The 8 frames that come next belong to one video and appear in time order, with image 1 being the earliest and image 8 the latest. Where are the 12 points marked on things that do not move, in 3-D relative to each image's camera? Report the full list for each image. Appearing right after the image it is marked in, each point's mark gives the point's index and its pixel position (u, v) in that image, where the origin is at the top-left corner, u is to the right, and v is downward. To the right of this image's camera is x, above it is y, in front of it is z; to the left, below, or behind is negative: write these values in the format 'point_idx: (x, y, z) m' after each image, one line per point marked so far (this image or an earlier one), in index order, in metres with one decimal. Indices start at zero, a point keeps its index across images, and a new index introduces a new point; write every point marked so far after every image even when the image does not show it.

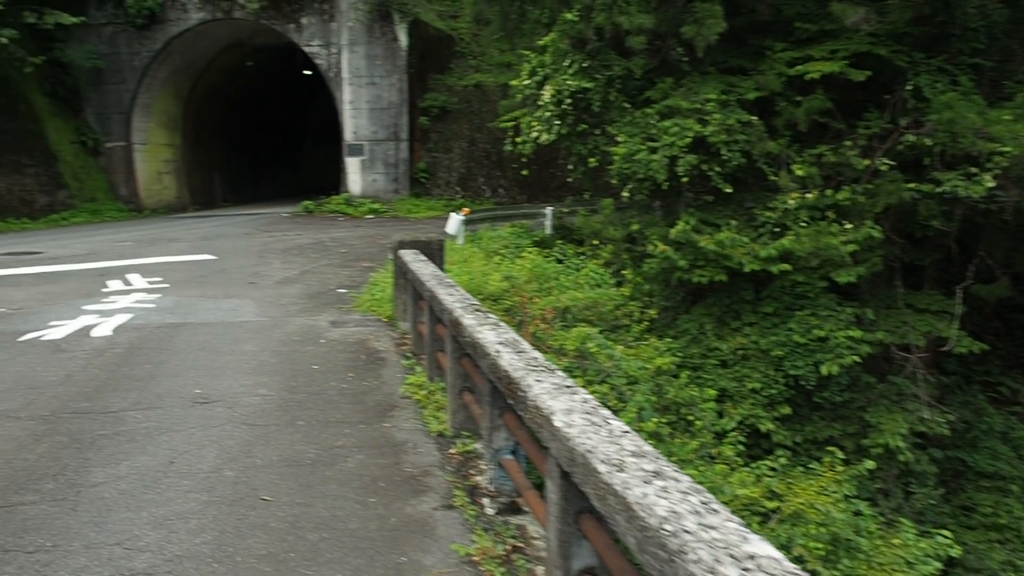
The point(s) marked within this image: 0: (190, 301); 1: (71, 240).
0: (-2.9, -0.1, +8.5) m
1: (-6.9, +0.7, +14.8) m
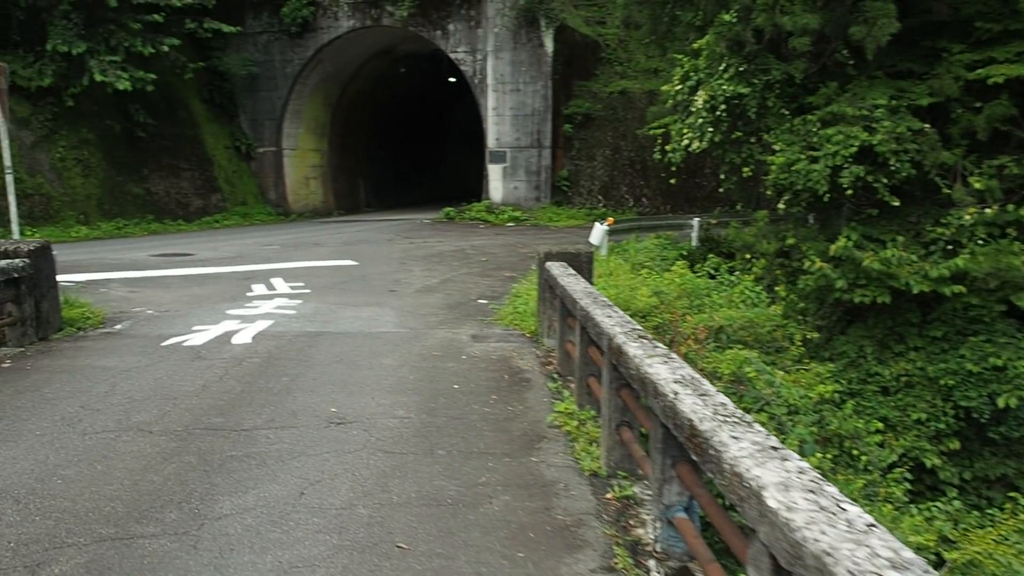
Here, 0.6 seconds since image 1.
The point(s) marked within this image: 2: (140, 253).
0: (-1.6, -0.2, +8.3) m
1: (-4.7, +0.7, +15.1) m
2: (-5.3, +0.5, +13.3) m
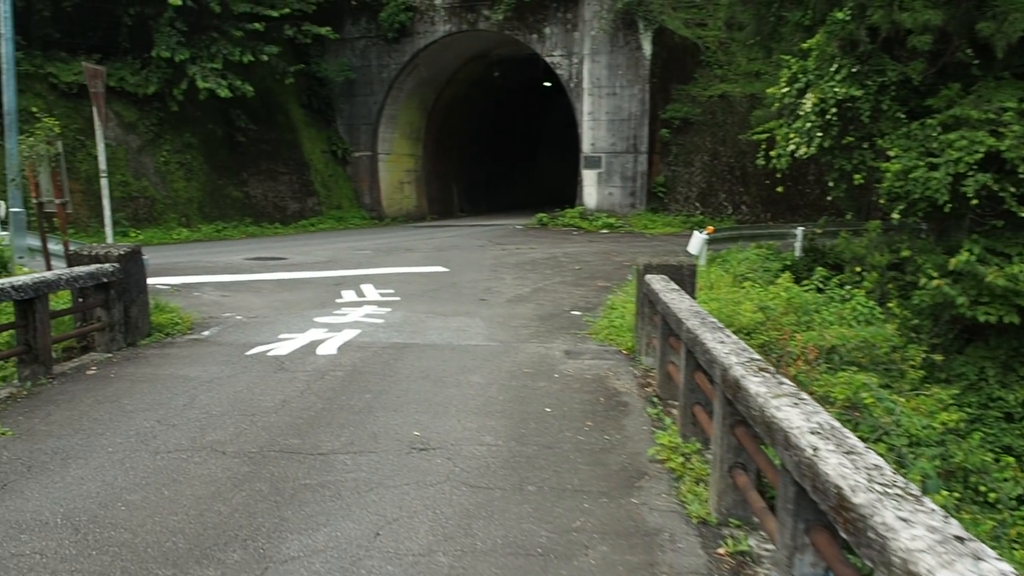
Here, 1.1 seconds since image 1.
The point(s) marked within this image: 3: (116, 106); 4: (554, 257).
0: (-0.8, -0.3, +8.1) m
1: (-3.2, +0.7, +15.1) m
2: (-4.0, +0.4, +13.4) m
3: (-8.0, +3.7, +19.1) m
4: (+0.6, +0.5, +13.7) m
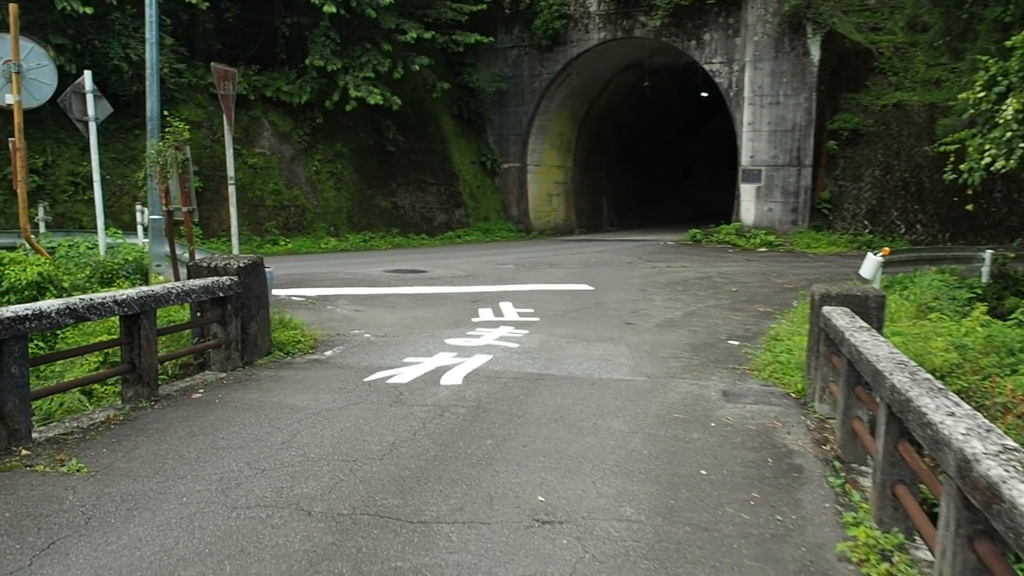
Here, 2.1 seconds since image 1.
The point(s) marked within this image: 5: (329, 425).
0: (+0.4, -0.4, +7.4) m
1: (-0.8, +0.4, +14.7) m
2: (-1.9, +0.3, +13.1) m
3: (-4.9, +3.6, +19.4) m
4: (+2.7, +0.1, +12.7) m
5: (-0.9, -0.7, +4.5) m
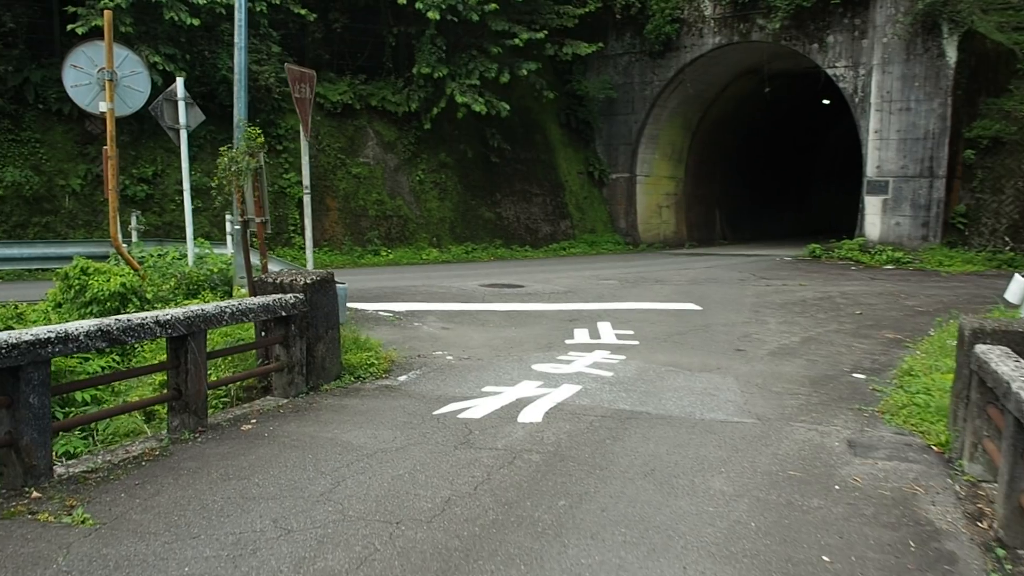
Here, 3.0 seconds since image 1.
0: (+1.0, -0.6, +6.6) m
1: (+0.7, +0.2, +14.0) m
2: (-0.5, +0.1, +12.6) m
3: (-2.8, +3.3, +19.2) m
4: (+3.9, -0.1, +11.6) m
5: (-0.6, -0.8, +3.9) m
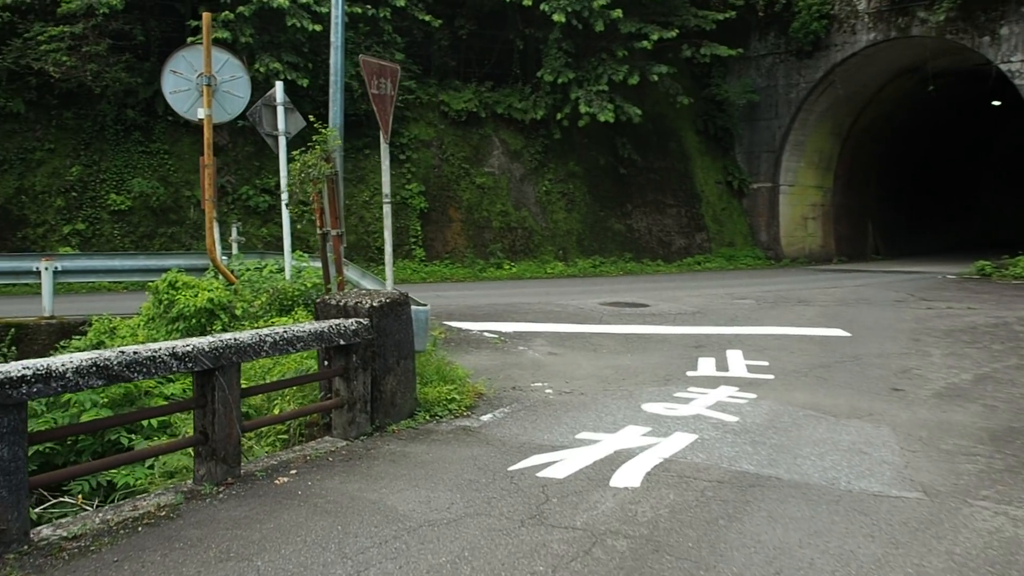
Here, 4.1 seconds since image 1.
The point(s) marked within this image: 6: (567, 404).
0: (+1.6, -0.8, +5.5) m
1: (+2.5, 0.0, +12.9) m
2: (+1.0, -0.1, +11.7) m
3: (-0.2, +3.1, +18.5) m
4: (+5.3, -0.4, +10.0) m
5: (-0.3, -0.9, +3.1) m
6: (+0.4, -0.7, +5.9) m
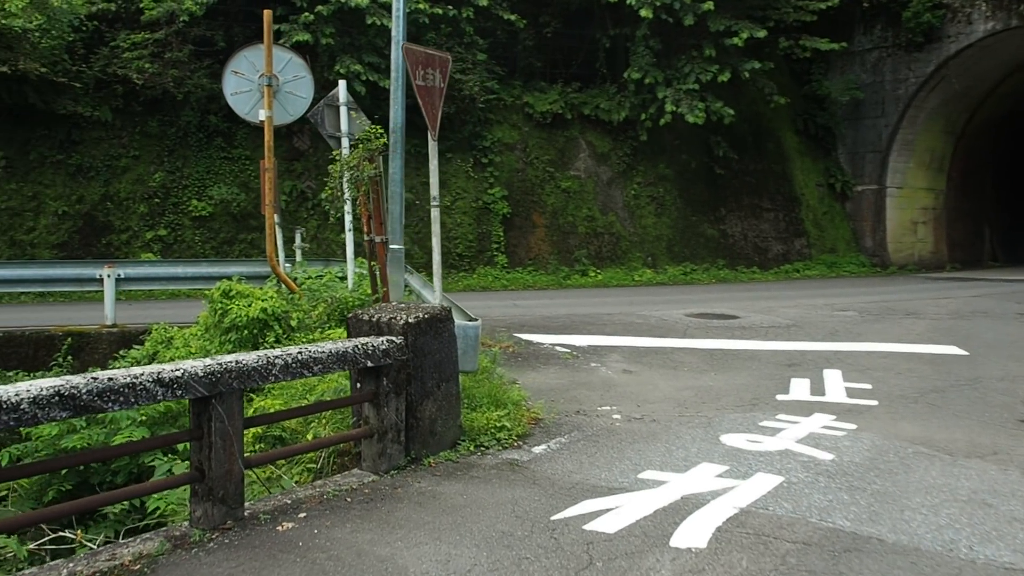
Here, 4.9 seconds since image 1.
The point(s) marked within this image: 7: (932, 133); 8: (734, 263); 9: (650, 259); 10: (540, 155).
0: (+1.9, -0.8, +4.7) m
1: (+3.5, -0.2, +12.0) m
2: (+1.9, -0.3, +10.9) m
3: (+1.5, +2.9, +17.9) m
4: (+6.0, -0.5, +8.8) m
5: (-0.2, -0.9, +2.5) m
6: (+0.7, -0.8, +5.2) m
7: (+8.5, +3.1, +19.0) m
8: (+4.2, +0.5, +17.8) m
9: (+2.5, +0.5, +17.2) m
10: (+0.5, +2.5, +17.3) m
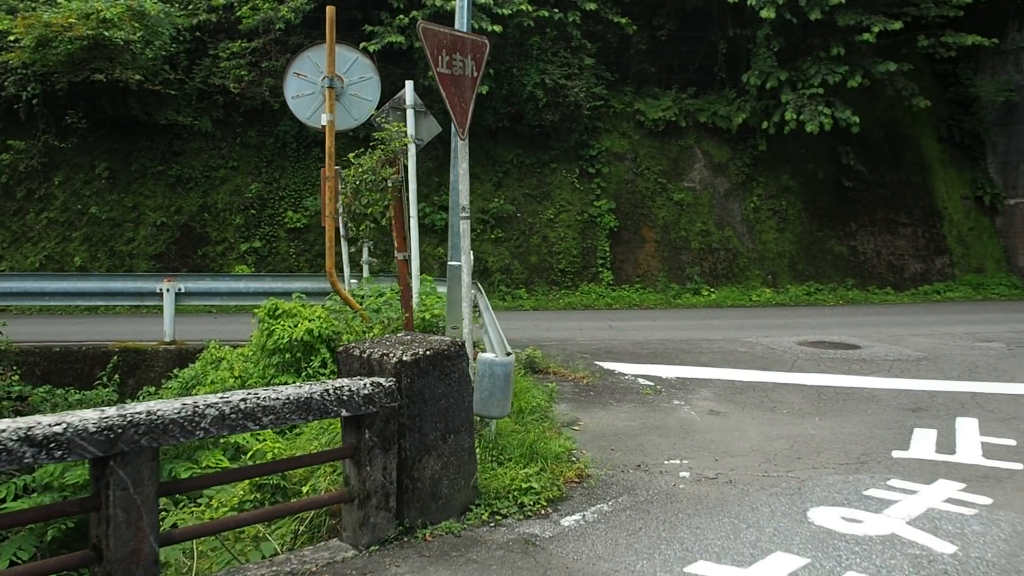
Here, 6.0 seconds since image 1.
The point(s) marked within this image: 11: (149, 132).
0: (+2.0, -1.0, +3.5) m
1: (+4.6, -0.5, +10.5) m
2: (+2.9, -0.5, +9.7) m
3: (+3.4, +2.6, +16.7) m
4: (+6.6, -0.8, +7.0) m
5: (-0.4, -1.0, +1.7) m
6: (+0.9, -0.9, +4.2) m
7: (+10.6, +2.7, +16.9) m
8: (+6.1, +0.1, +16.2) m
9: (+4.3, +0.2, +15.8) m
10: (+2.4, +2.1, +16.3) m
11: (-5.6, +2.4, +14.5) m
